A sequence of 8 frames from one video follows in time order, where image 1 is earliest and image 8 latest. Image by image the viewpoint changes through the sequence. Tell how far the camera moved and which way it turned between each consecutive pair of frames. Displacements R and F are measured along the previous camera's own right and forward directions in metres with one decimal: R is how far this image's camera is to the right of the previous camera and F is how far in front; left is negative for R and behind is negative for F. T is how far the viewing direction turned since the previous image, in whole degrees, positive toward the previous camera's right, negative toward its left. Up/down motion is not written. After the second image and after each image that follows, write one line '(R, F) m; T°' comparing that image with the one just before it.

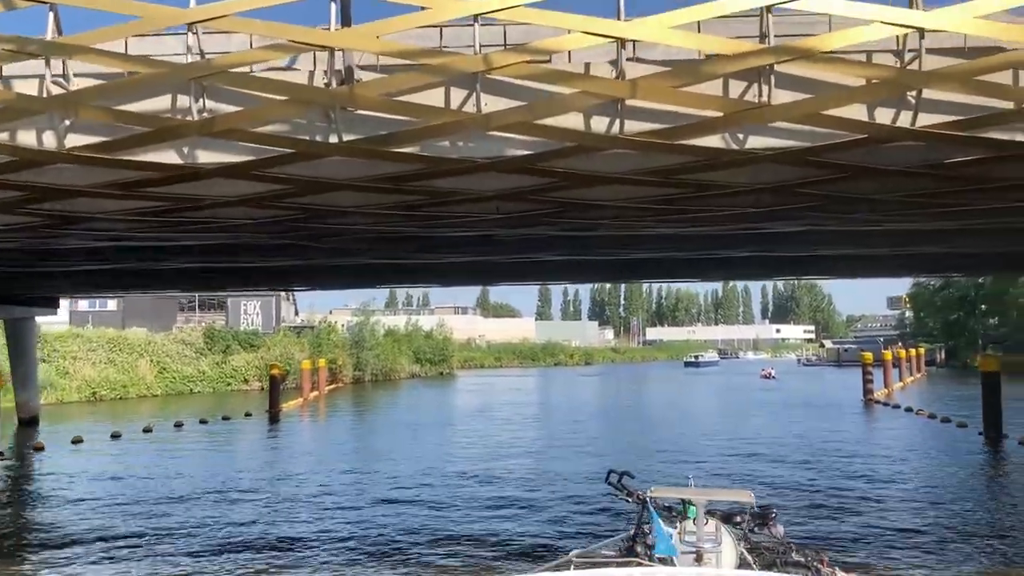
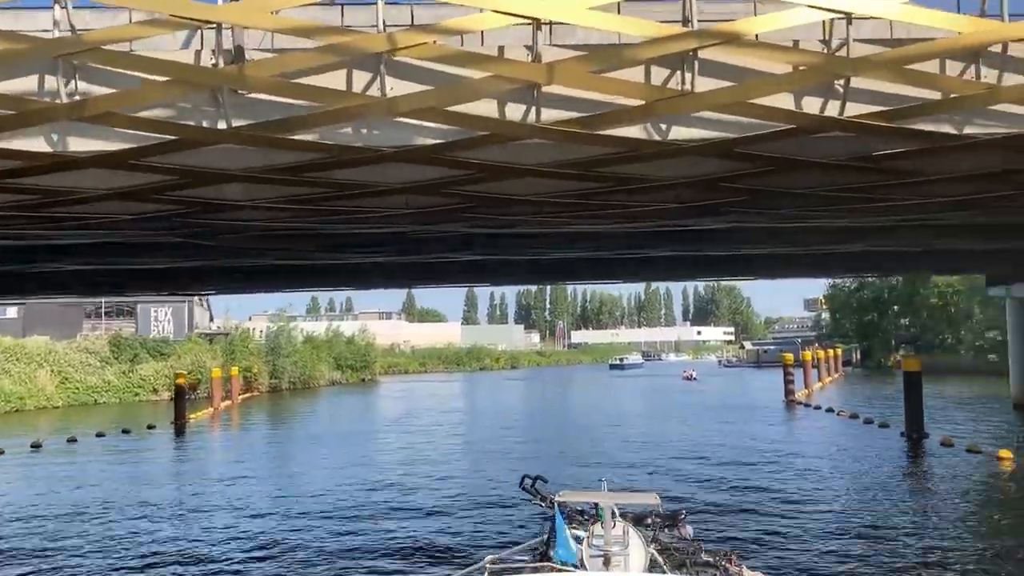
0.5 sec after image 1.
(+0.3, +1.2) m; +5°
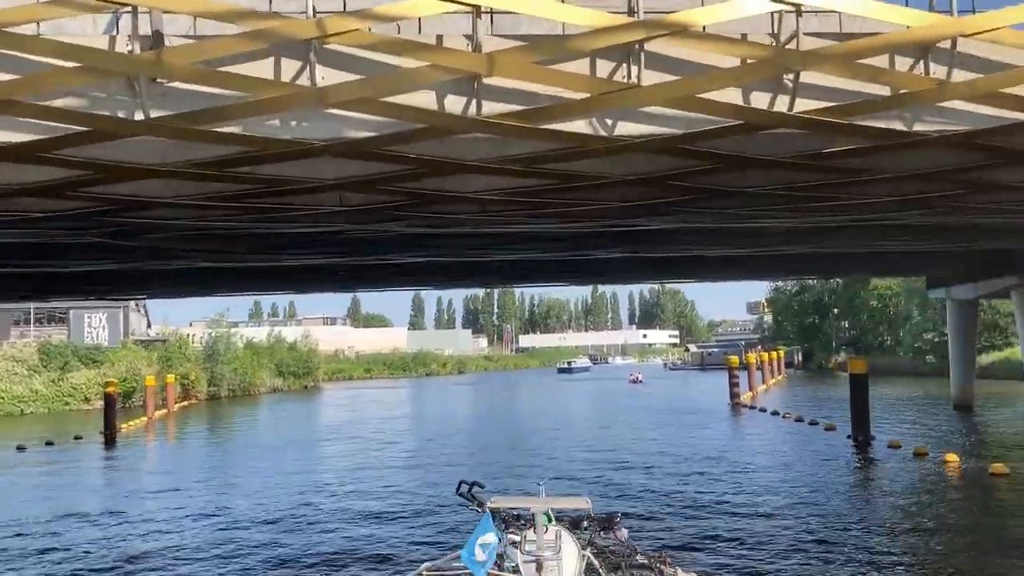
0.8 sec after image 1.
(+0.1, +0.7) m; +3°
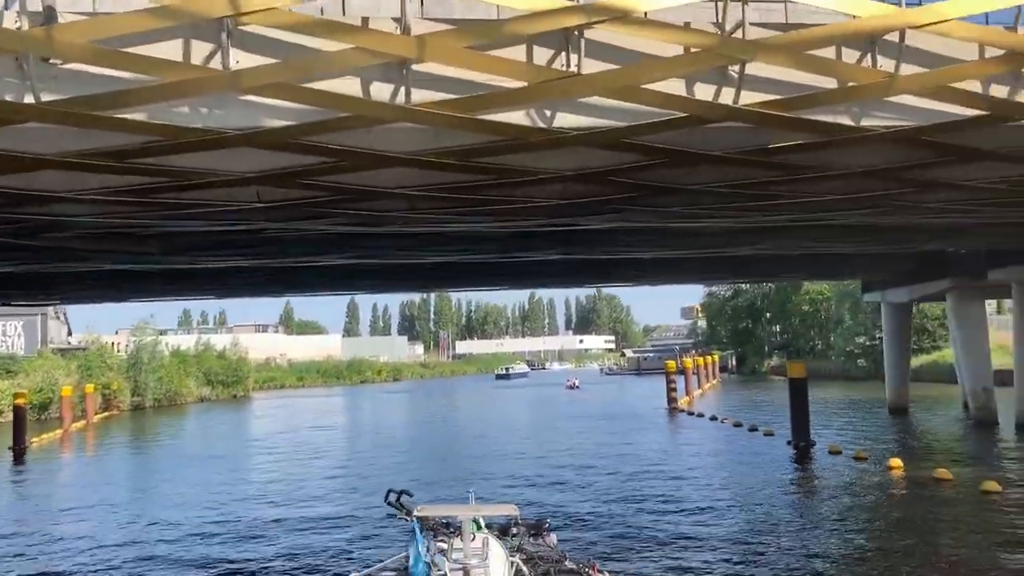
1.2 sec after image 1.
(+0.1, +0.9) m; +4°
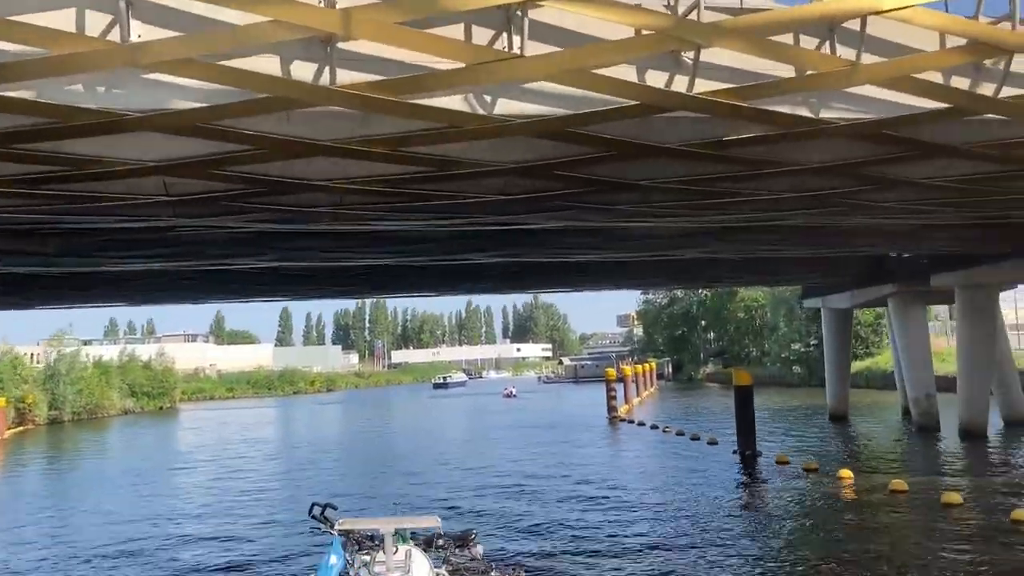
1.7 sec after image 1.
(0.0, +1.2) m; +4°
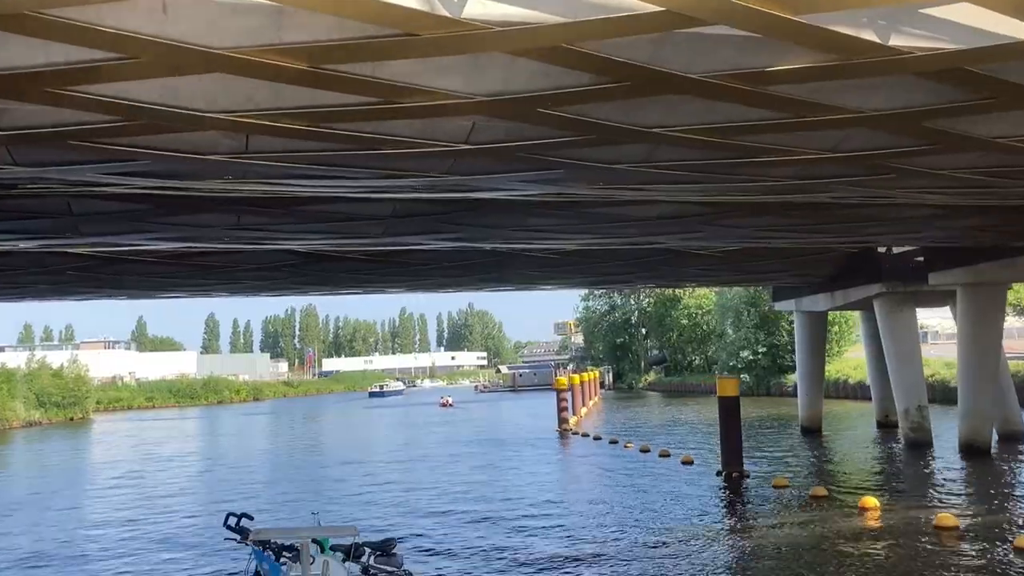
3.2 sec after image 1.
(-0.4, +3.6) m; +4°
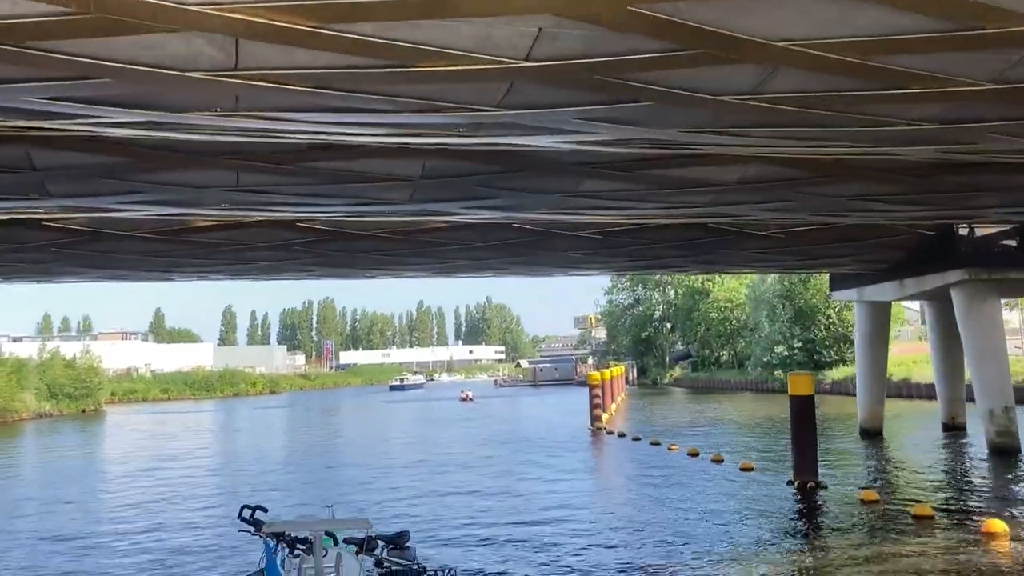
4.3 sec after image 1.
(-0.5, +2.6) m; -1°
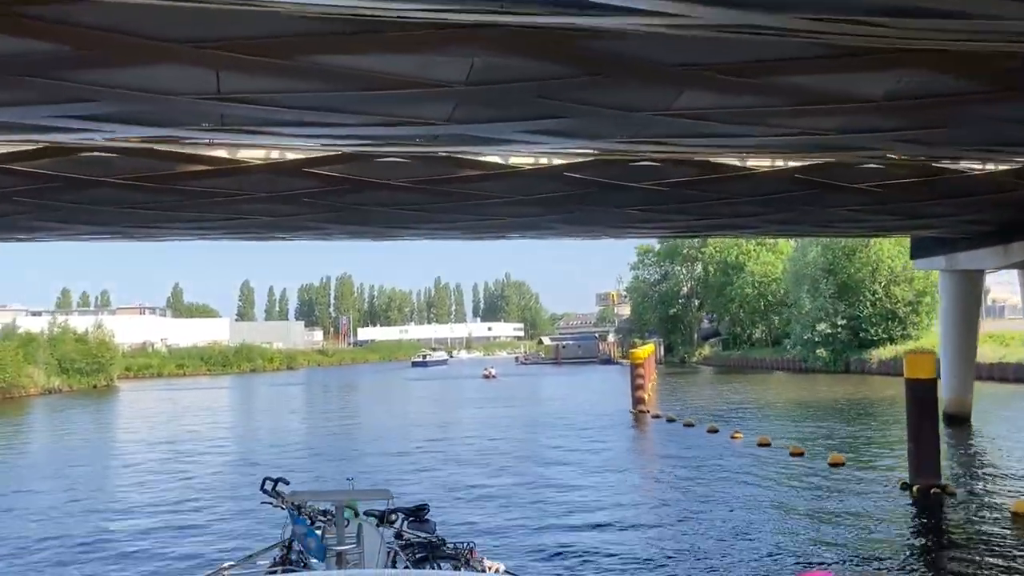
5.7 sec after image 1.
(-0.6, +3.3) m; -1°
